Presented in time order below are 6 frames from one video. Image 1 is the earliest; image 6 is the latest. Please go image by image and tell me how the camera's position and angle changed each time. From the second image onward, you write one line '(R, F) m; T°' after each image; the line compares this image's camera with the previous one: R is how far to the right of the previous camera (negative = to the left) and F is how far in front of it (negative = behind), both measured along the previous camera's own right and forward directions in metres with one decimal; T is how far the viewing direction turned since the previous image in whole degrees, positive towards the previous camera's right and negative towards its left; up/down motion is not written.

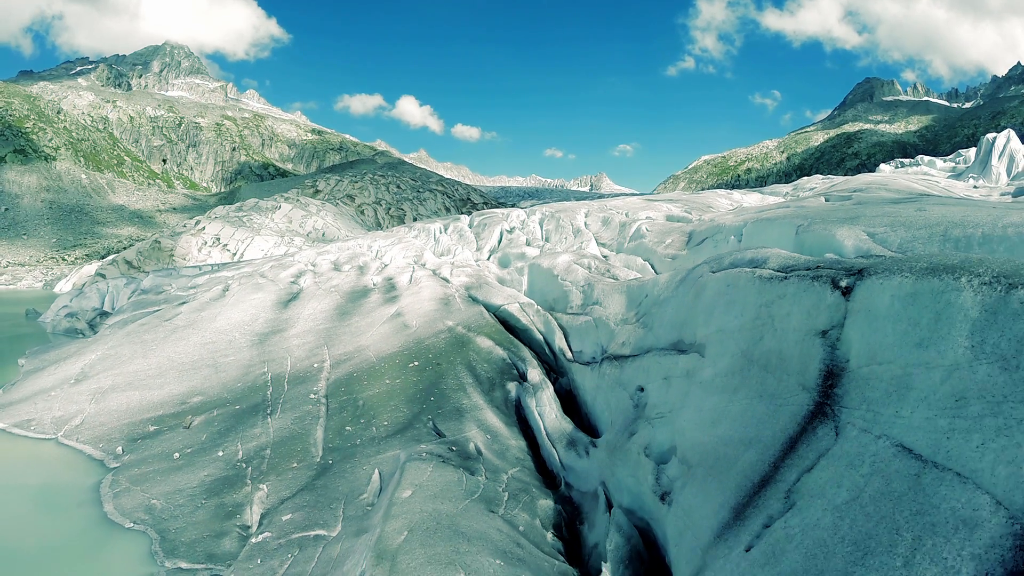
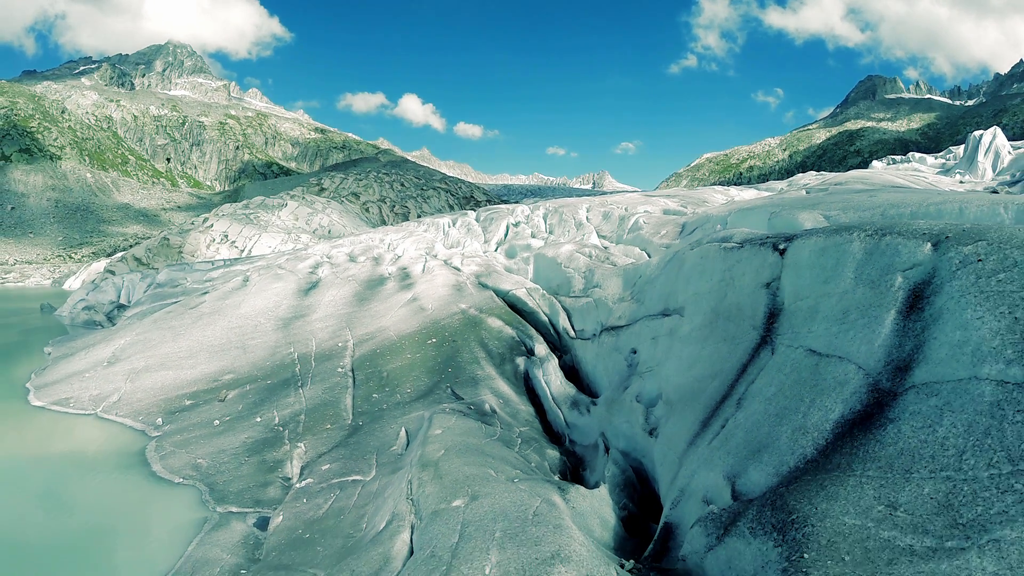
(-0.2, -1.3) m; 0°
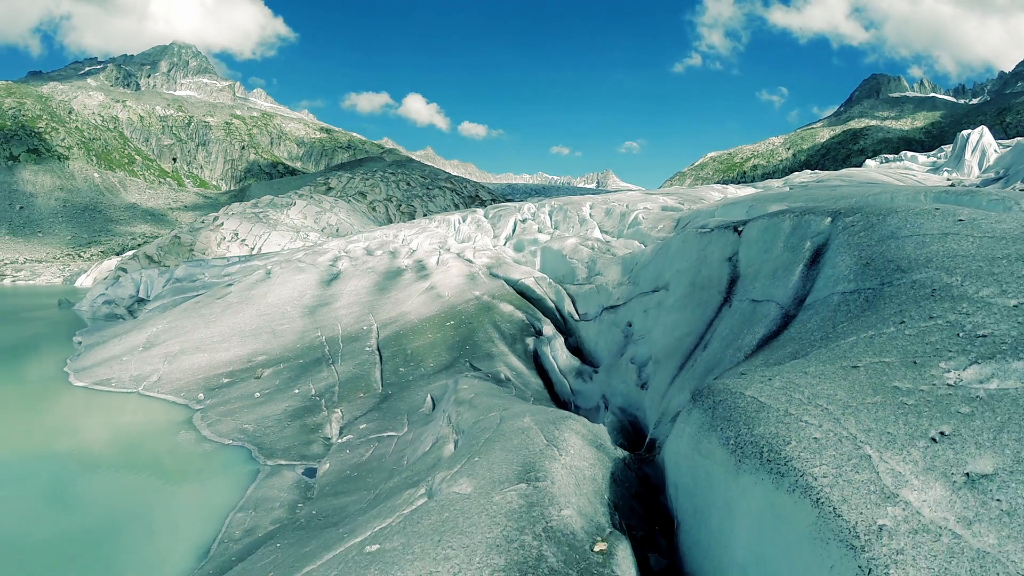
(-0.2, -1.6) m; 0°
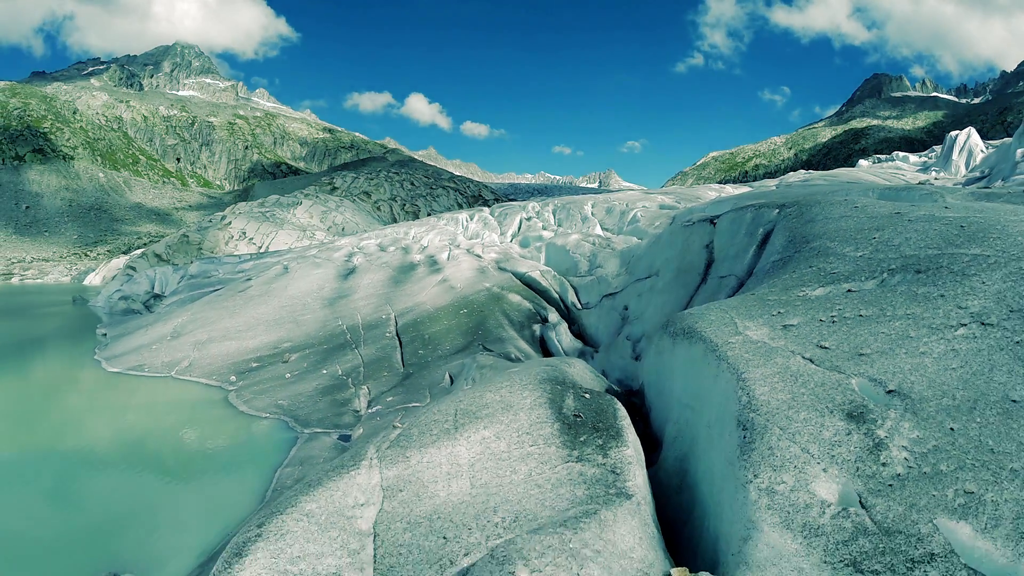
(-0.2, -1.5) m; 0°
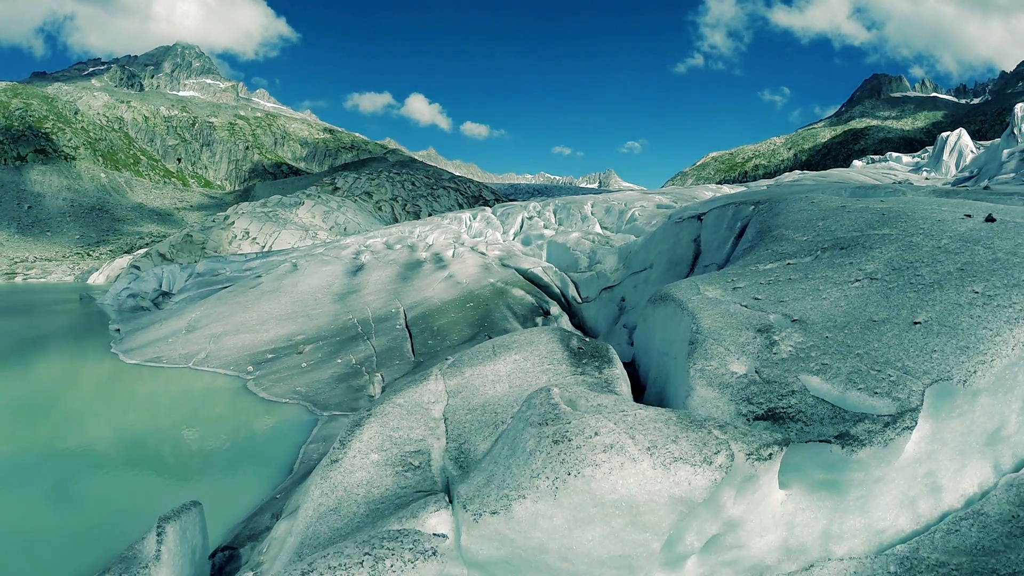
(-0.1, -0.9) m; 0°
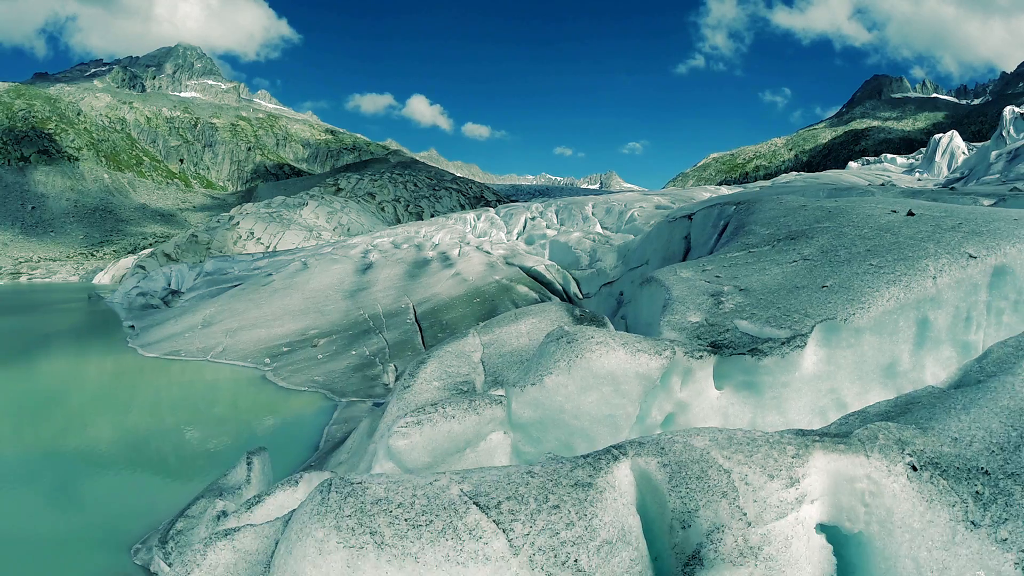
(-0.1, -1.0) m; 0°
